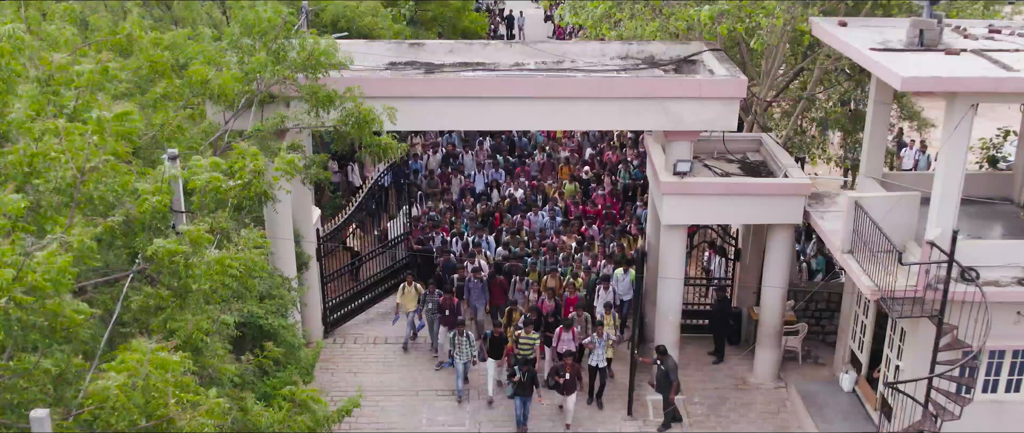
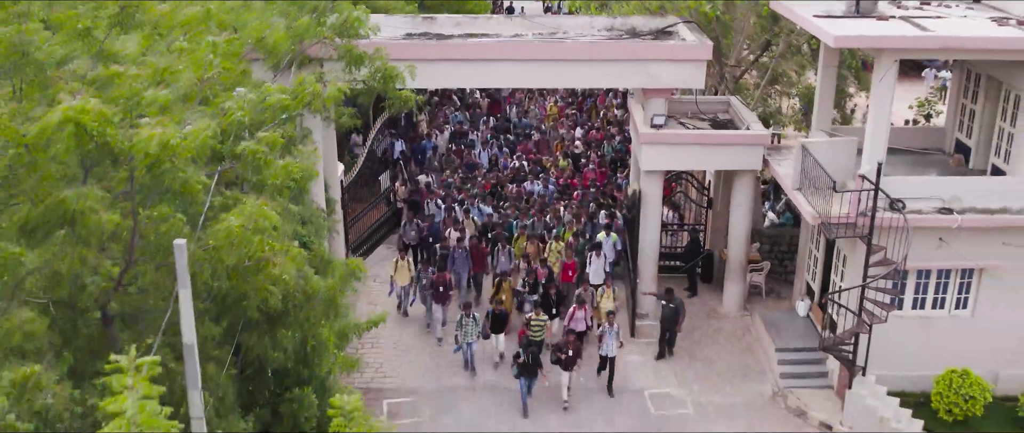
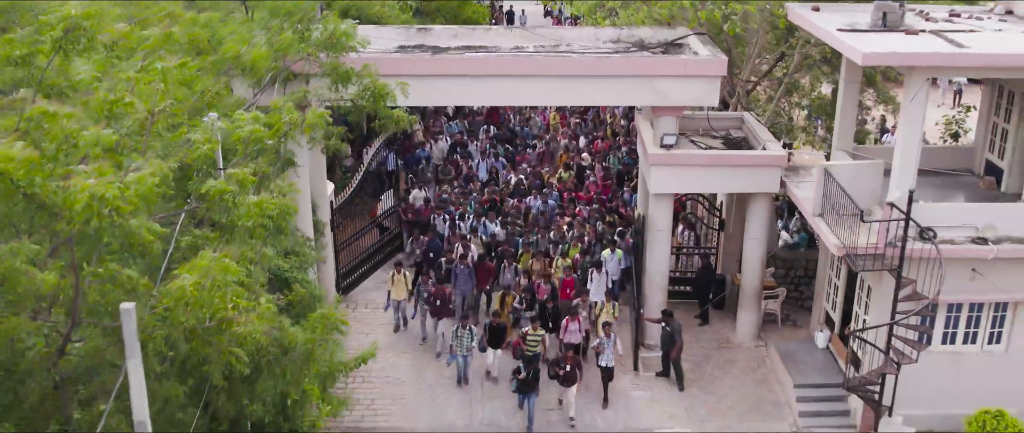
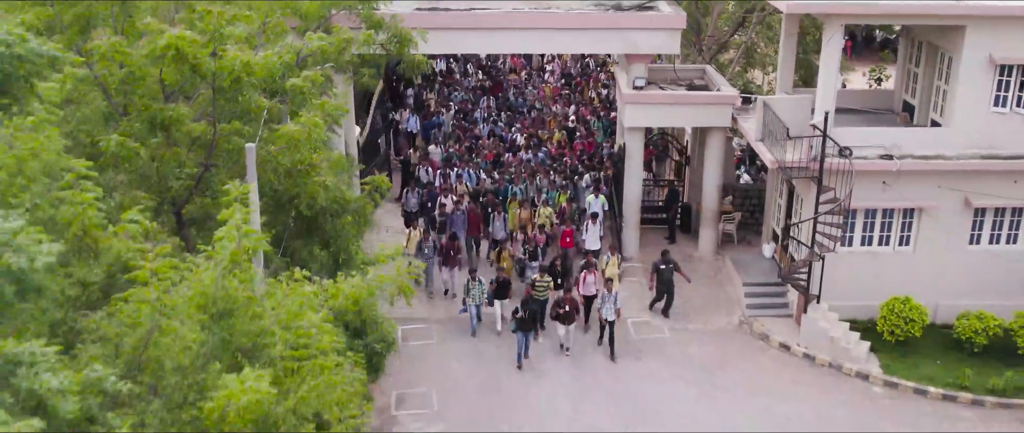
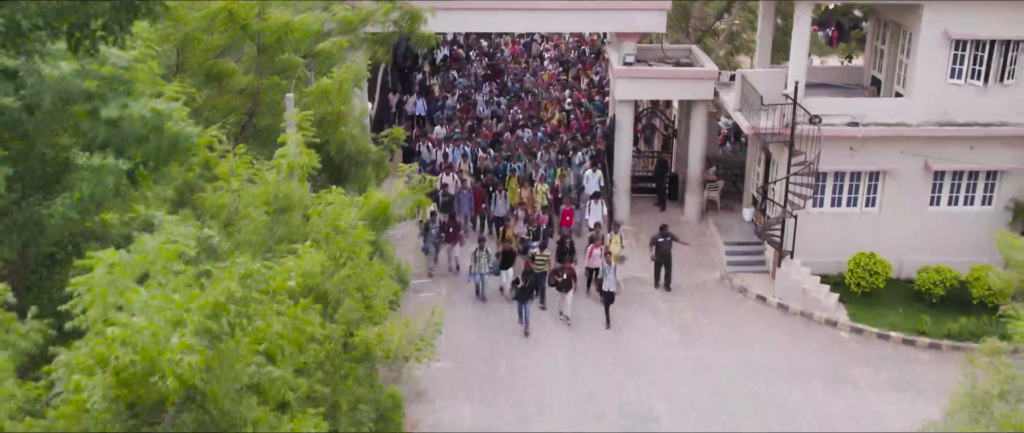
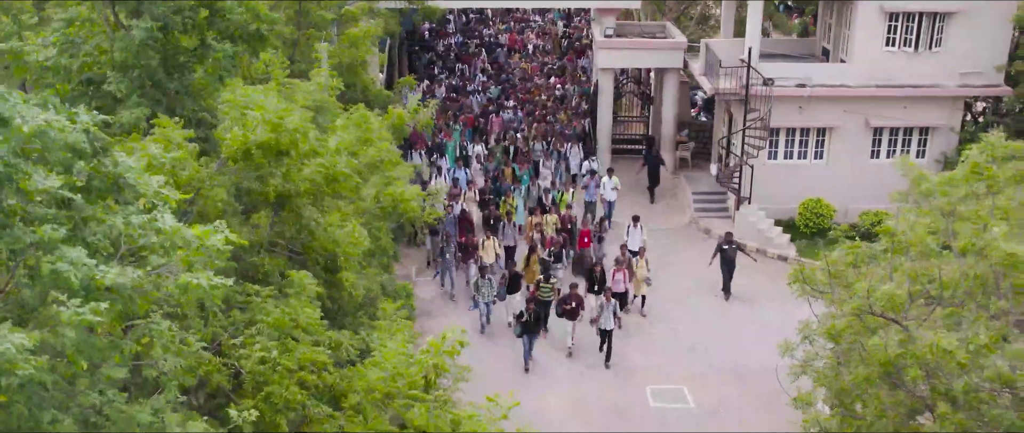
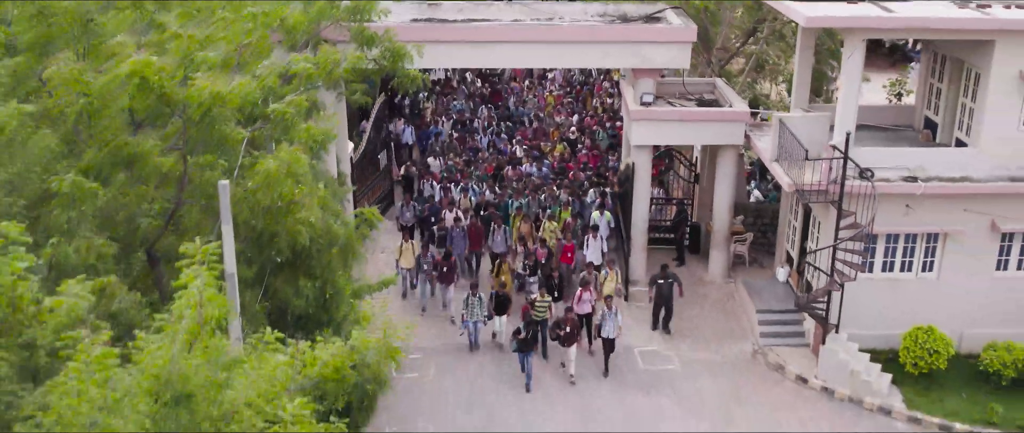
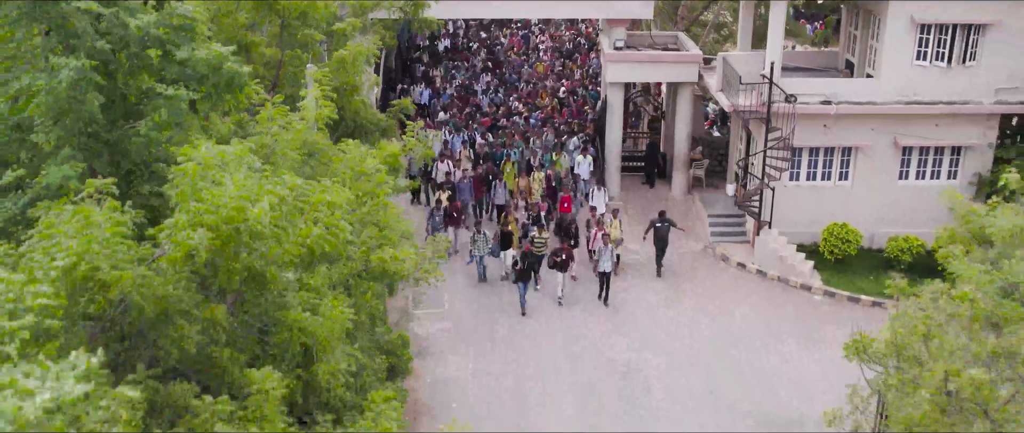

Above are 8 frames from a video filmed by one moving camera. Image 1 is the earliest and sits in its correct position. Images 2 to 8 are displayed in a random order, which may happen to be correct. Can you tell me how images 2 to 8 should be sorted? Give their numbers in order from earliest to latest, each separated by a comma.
3, 2, 7, 4, 5, 8, 6
